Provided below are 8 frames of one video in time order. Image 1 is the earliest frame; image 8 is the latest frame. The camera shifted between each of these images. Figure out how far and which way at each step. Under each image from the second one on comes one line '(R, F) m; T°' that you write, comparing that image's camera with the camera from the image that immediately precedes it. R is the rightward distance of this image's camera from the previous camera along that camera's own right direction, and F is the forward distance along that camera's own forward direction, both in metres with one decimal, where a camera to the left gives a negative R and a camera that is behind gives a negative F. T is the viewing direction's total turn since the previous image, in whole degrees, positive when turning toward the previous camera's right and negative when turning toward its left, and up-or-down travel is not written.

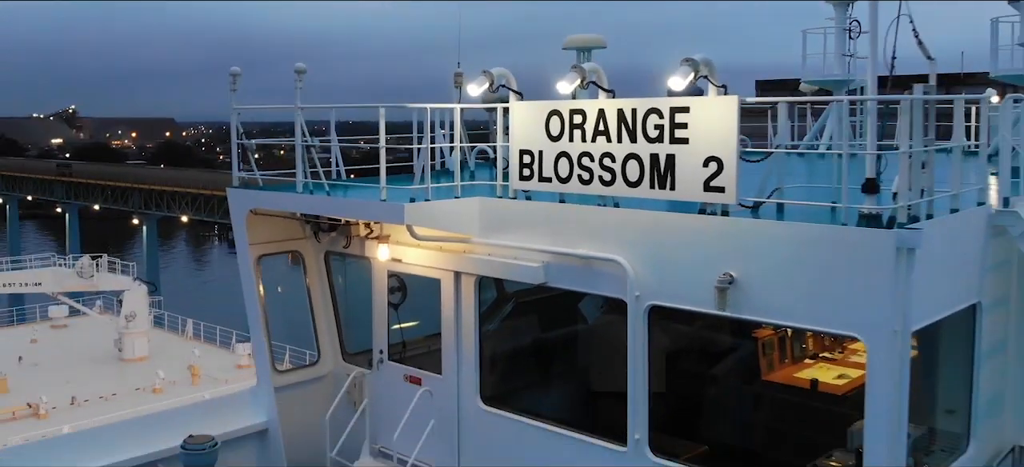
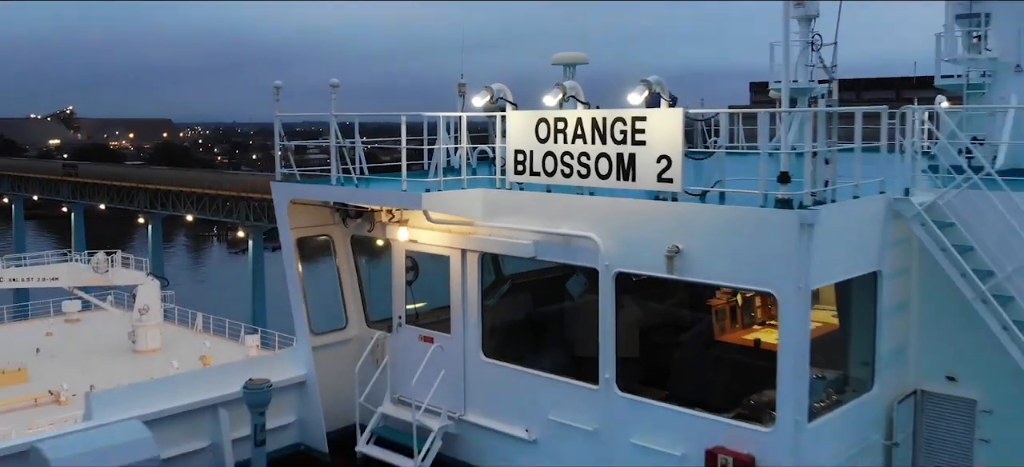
(0.0, -0.4) m; 0°
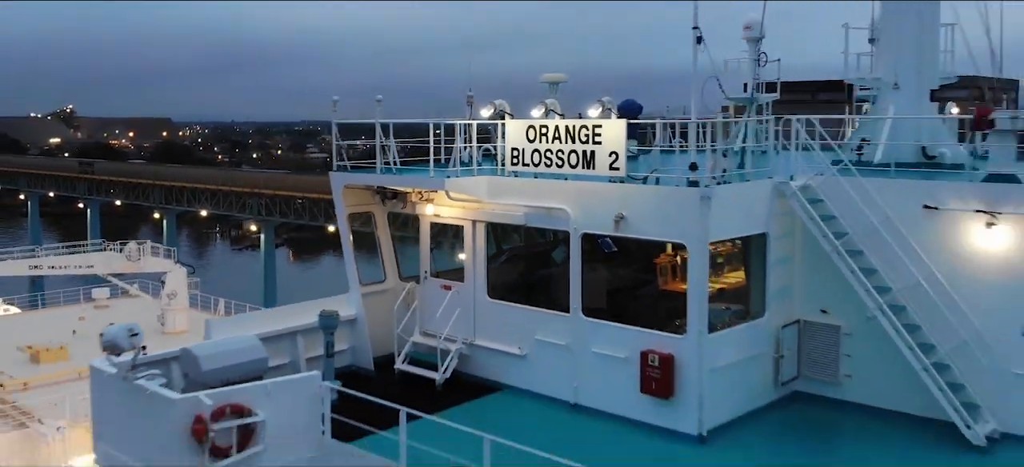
(0.0, -0.8) m; 0°
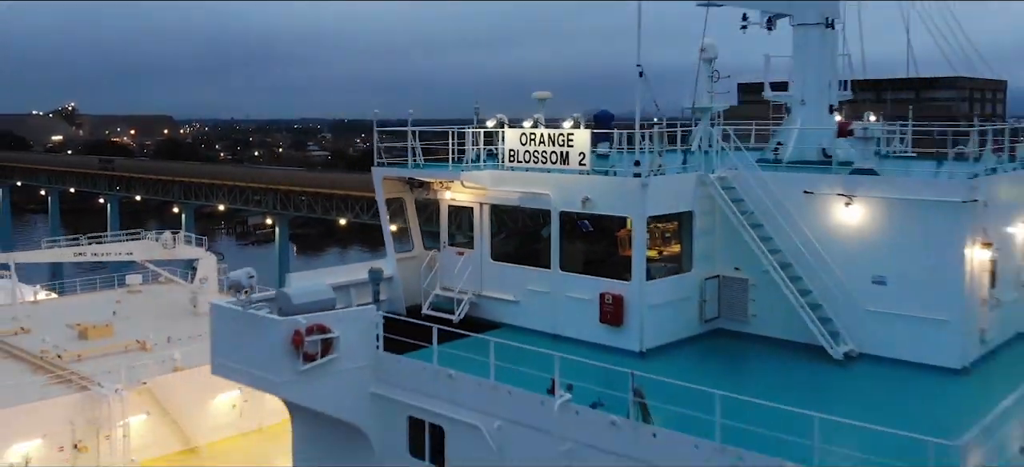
(0.0, -1.1) m; 0°
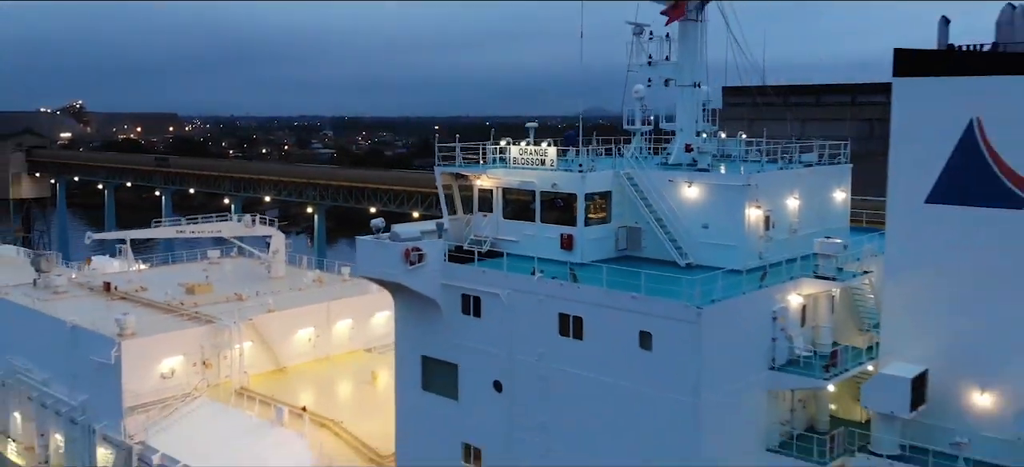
(0.0, -3.5) m; 0°
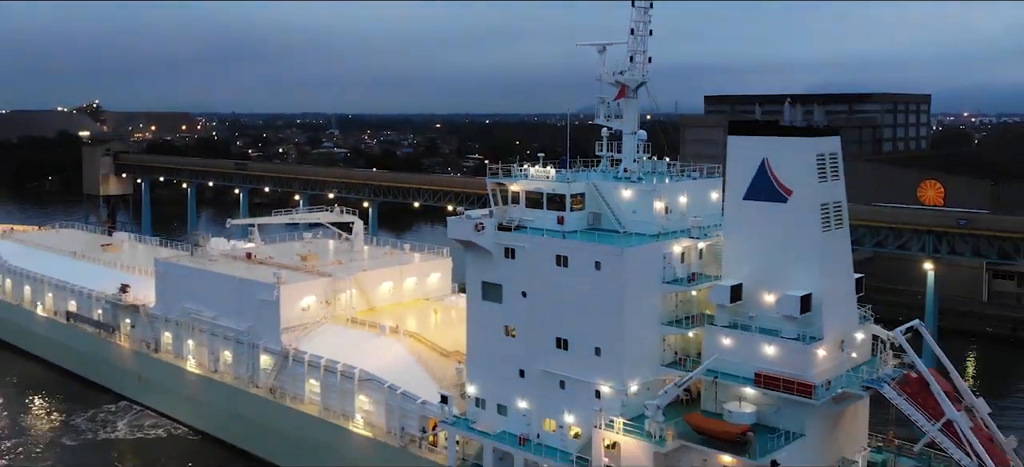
(-0.3, -6.4) m; 0°
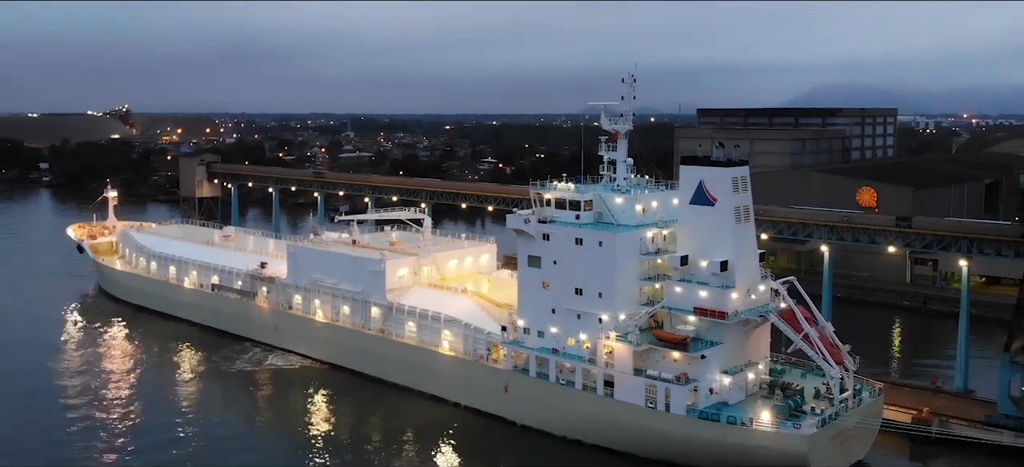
(-0.8, -8.5) m; 0°
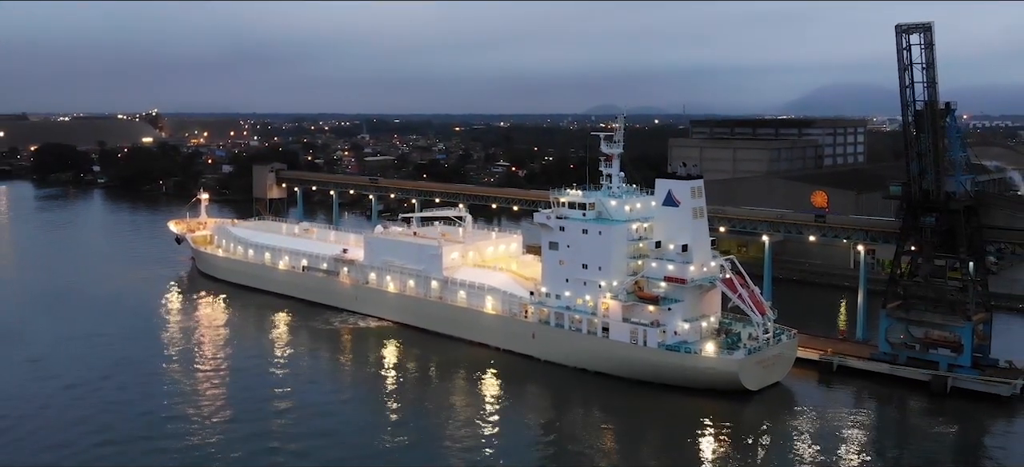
(-0.7, -9.5) m; 0°
